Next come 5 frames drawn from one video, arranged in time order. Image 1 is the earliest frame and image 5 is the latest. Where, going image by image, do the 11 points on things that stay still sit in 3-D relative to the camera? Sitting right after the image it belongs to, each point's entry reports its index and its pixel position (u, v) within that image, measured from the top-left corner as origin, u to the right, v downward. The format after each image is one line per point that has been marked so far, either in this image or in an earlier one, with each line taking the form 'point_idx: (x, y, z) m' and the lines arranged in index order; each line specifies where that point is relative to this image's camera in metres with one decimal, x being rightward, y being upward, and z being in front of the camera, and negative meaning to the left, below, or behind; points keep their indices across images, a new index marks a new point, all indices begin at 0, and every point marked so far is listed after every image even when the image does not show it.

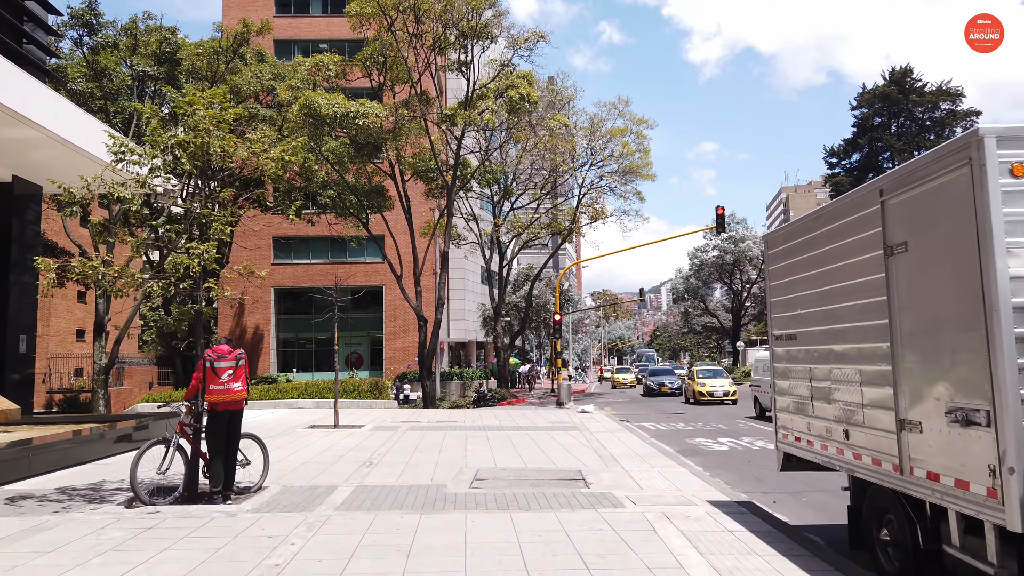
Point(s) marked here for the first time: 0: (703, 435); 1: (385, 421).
0: (+3.3, -2.6, +13.3) m
1: (-2.3, -2.4, +13.9) m
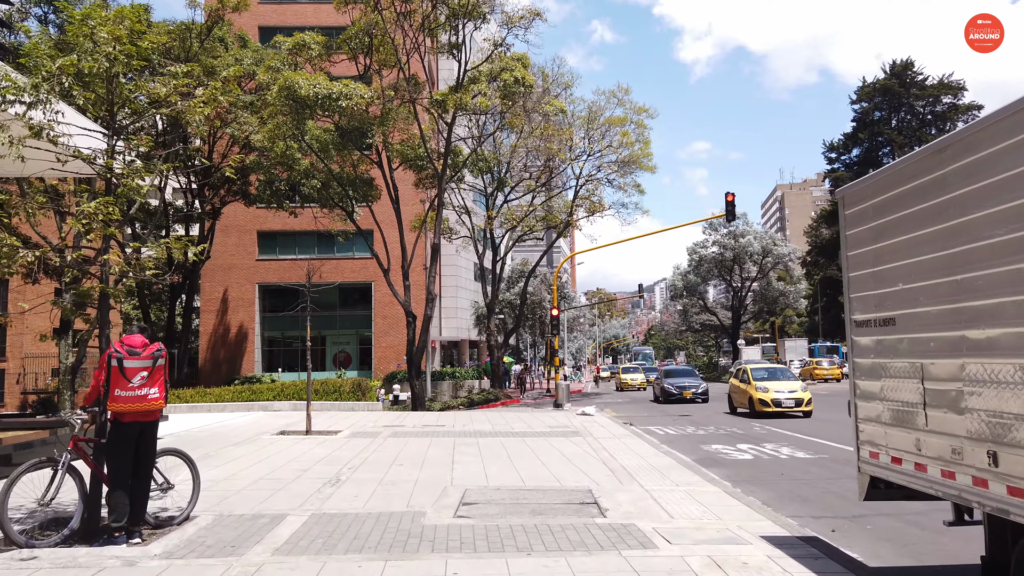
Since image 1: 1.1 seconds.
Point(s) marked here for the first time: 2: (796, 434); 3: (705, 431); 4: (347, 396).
0: (+3.2, -2.4, +12.0) m
1: (-2.4, -2.3, +12.6) m
2: (+4.5, -2.3, +12.0) m
3: (+3.5, -2.6, +13.8) m
4: (-3.7, -2.4, +17.2) m
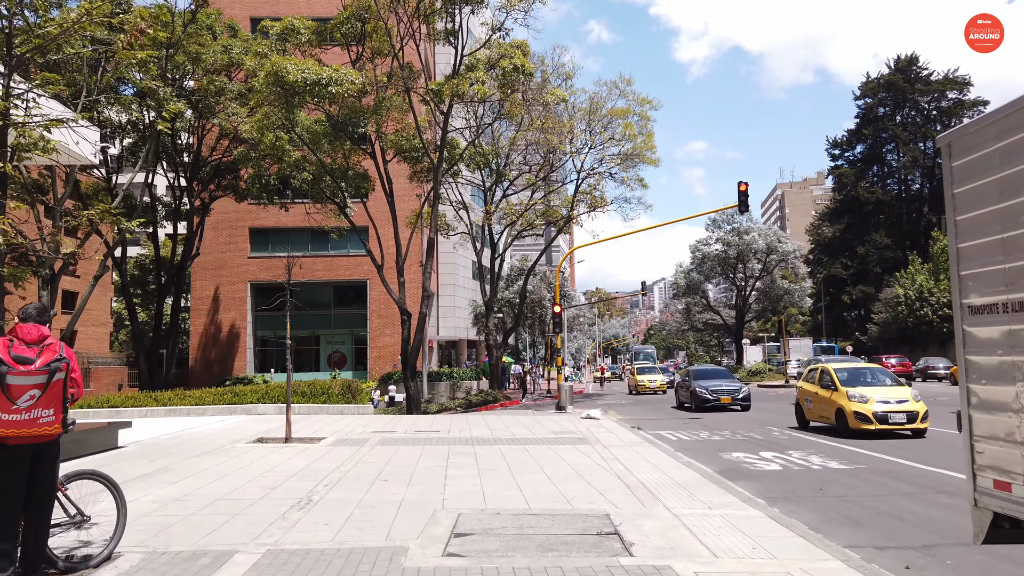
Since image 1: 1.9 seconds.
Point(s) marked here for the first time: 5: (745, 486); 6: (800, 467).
0: (+3.2, -2.3, +11.0) m
1: (-2.4, -2.2, +11.5) m
2: (+4.5, -2.2, +11.0) m
3: (+3.5, -2.5, +12.8) m
4: (-3.7, -2.3, +16.2) m
5: (+2.3, -2.0, +7.6) m
6: (+3.4, -2.1, +9.0) m
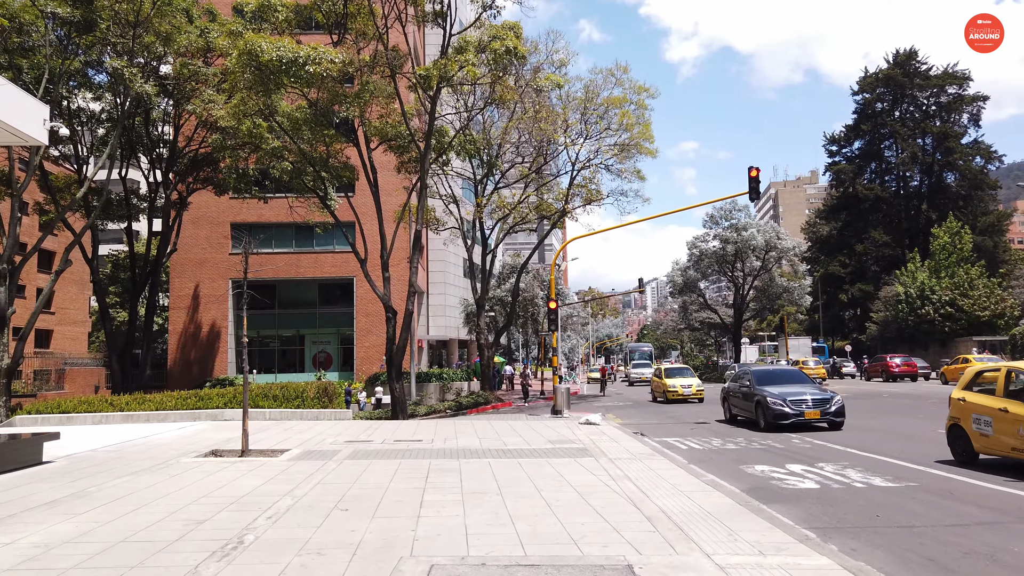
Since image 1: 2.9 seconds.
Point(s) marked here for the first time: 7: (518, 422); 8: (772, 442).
0: (+3.1, -2.2, +9.7) m
1: (-2.5, -2.0, +10.2) m
2: (+4.4, -2.1, +9.7) m
3: (+3.4, -2.3, +11.5) m
4: (-3.9, -2.2, +14.8) m
5: (+2.2, -1.8, +6.3) m
6: (+3.3, -2.0, +7.7) m
7: (+0.1, -2.6, +14.9) m
8: (+3.9, -2.3, +11.6) m
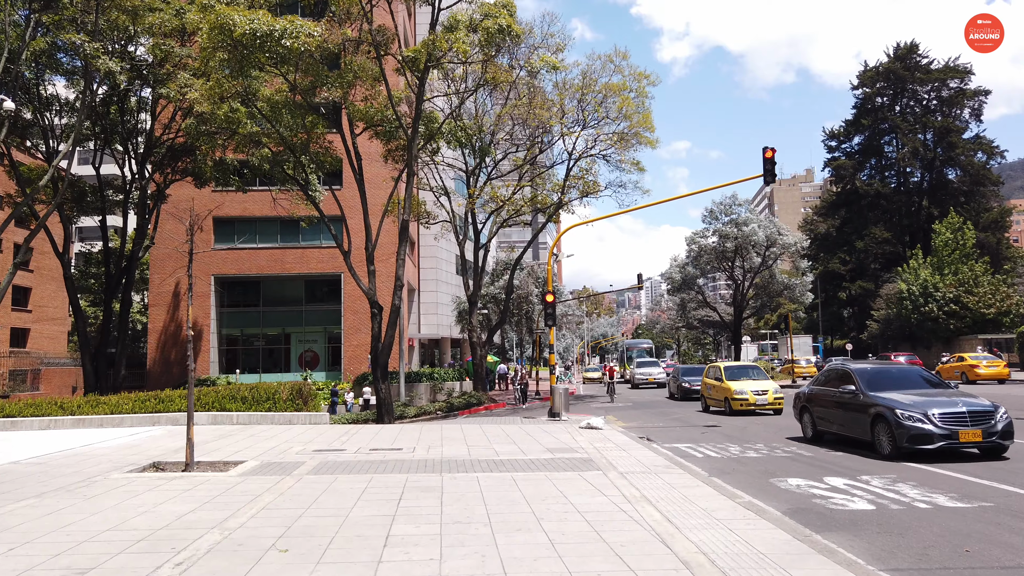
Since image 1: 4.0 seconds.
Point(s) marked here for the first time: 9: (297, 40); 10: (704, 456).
0: (+3.1, -2.0, +8.4) m
1: (-2.6, -1.9, +8.9) m
2: (+4.3, -1.9, +8.4) m
3: (+3.3, -2.2, +10.2) m
4: (-4.0, -2.1, +13.5) m
5: (+2.2, -1.7, +5.0) m
6: (+3.2, -1.8, +6.4) m
7: (0.0, -2.4, +13.6) m
8: (+3.8, -2.1, +10.3) m
9: (-5.1, +5.8, +18.7) m
10: (+2.4, -2.1, +9.9) m
